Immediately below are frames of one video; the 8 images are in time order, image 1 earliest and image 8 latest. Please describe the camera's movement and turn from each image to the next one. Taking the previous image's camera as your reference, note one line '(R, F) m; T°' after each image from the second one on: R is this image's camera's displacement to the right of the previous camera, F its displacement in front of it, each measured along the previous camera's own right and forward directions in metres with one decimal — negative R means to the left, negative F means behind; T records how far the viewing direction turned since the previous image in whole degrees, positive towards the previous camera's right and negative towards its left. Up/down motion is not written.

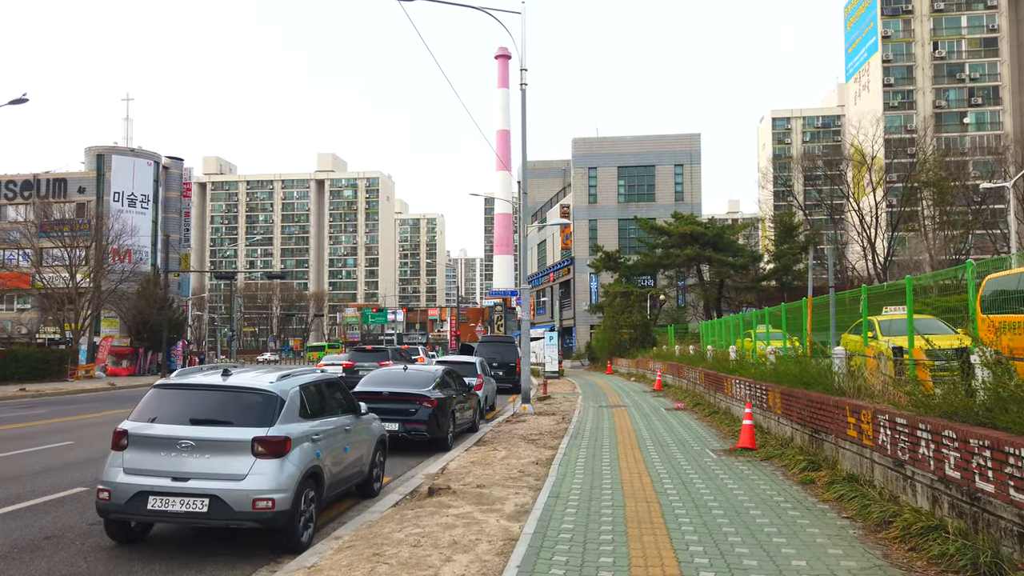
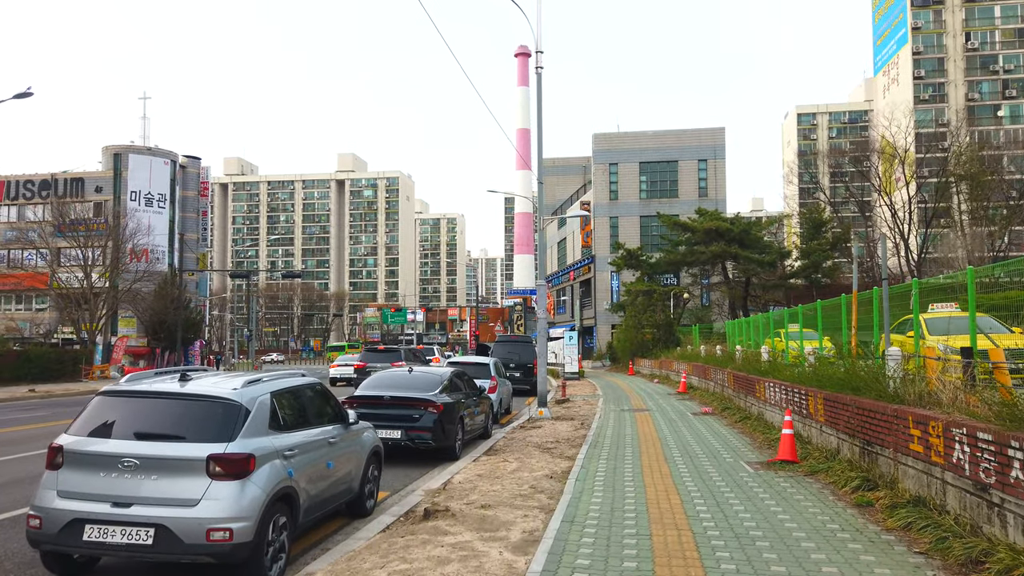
(+0.1, +1.1) m; -2°
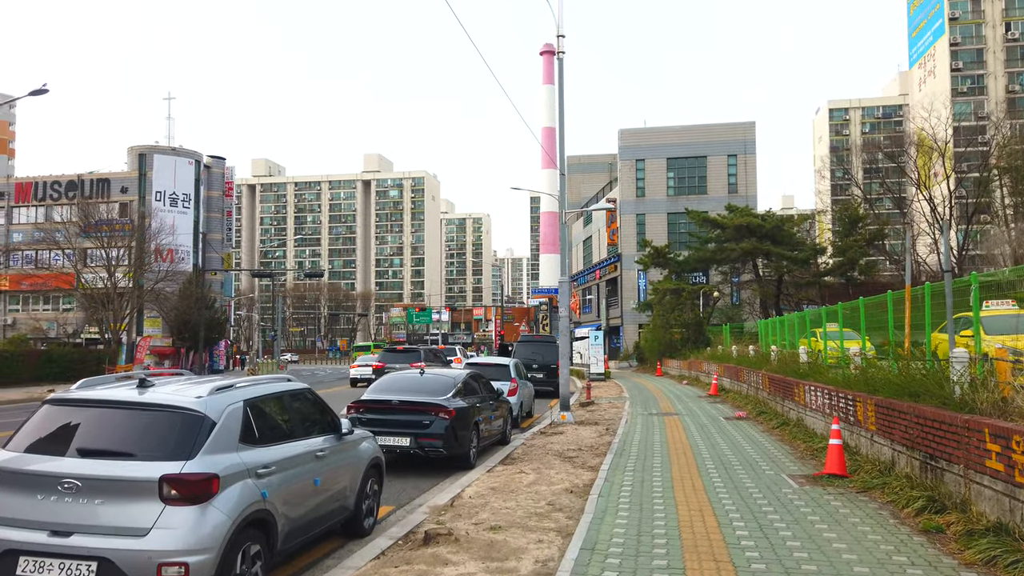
(+0.1, +0.9) m; -2°
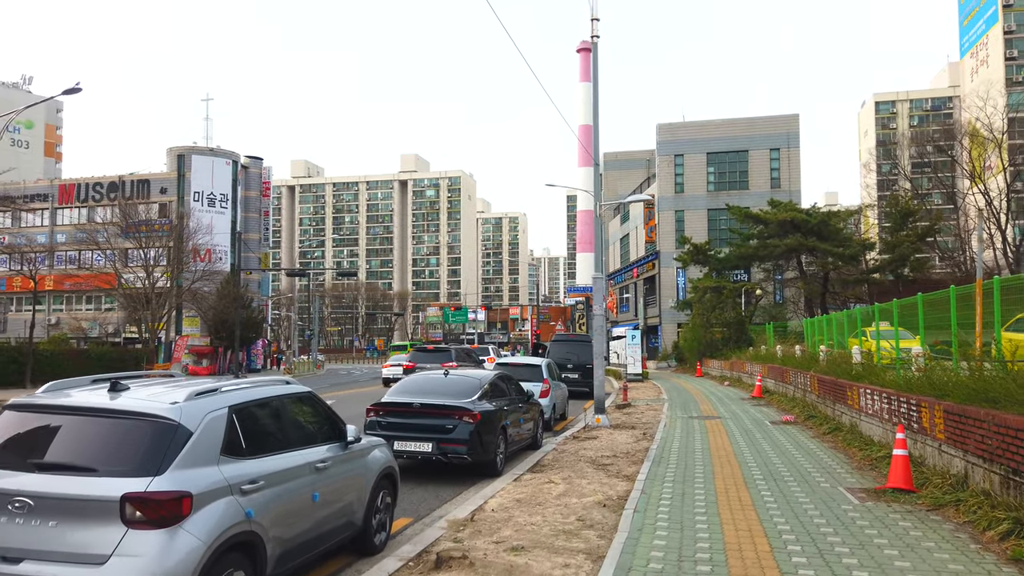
(+0.1, +0.7) m; -3°
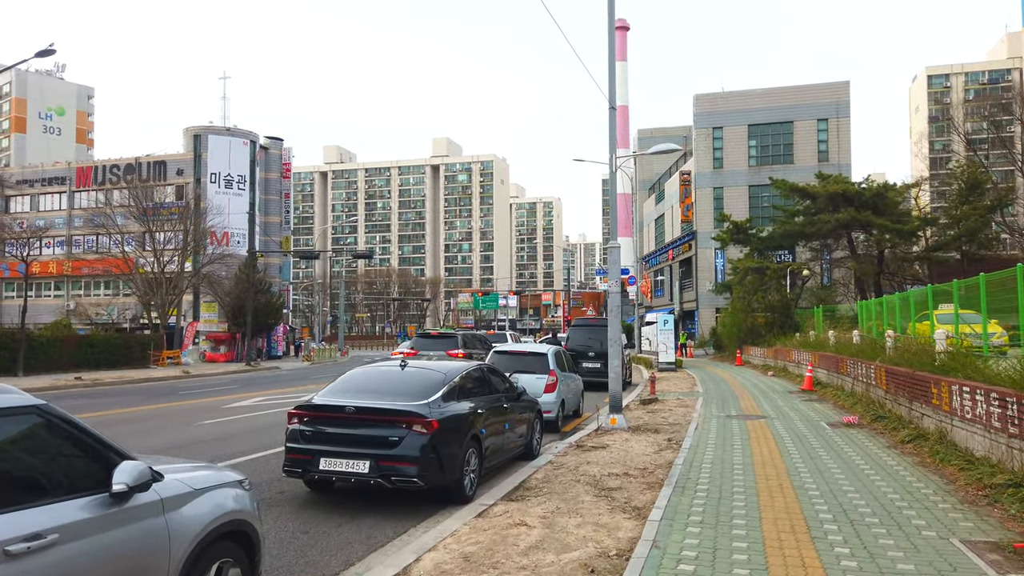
(+0.6, +2.6) m; -3°
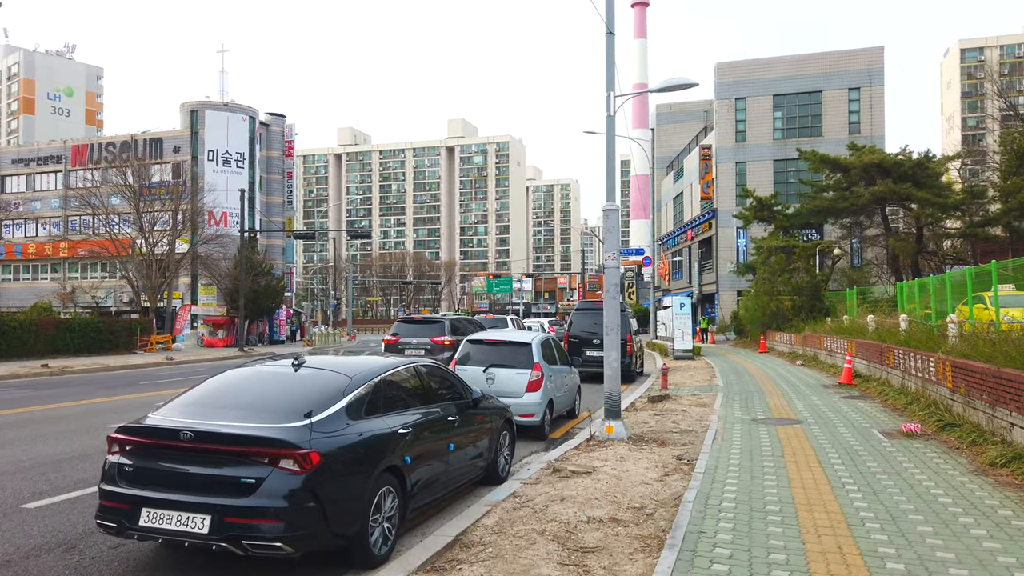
(+0.6, +2.5) m; -1°
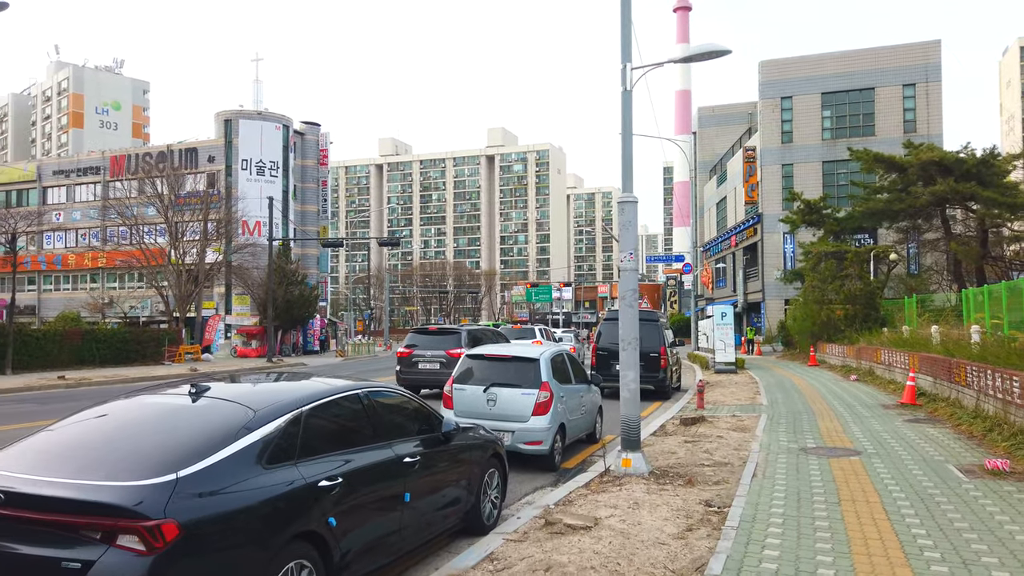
(+0.5, +1.4) m; -3°
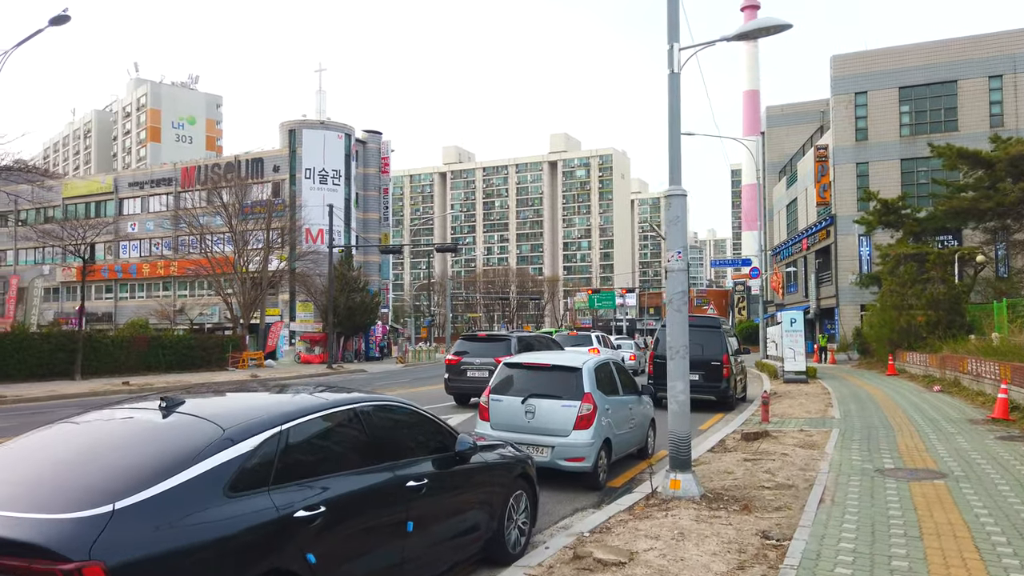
(+0.3, +0.7) m; -5°
